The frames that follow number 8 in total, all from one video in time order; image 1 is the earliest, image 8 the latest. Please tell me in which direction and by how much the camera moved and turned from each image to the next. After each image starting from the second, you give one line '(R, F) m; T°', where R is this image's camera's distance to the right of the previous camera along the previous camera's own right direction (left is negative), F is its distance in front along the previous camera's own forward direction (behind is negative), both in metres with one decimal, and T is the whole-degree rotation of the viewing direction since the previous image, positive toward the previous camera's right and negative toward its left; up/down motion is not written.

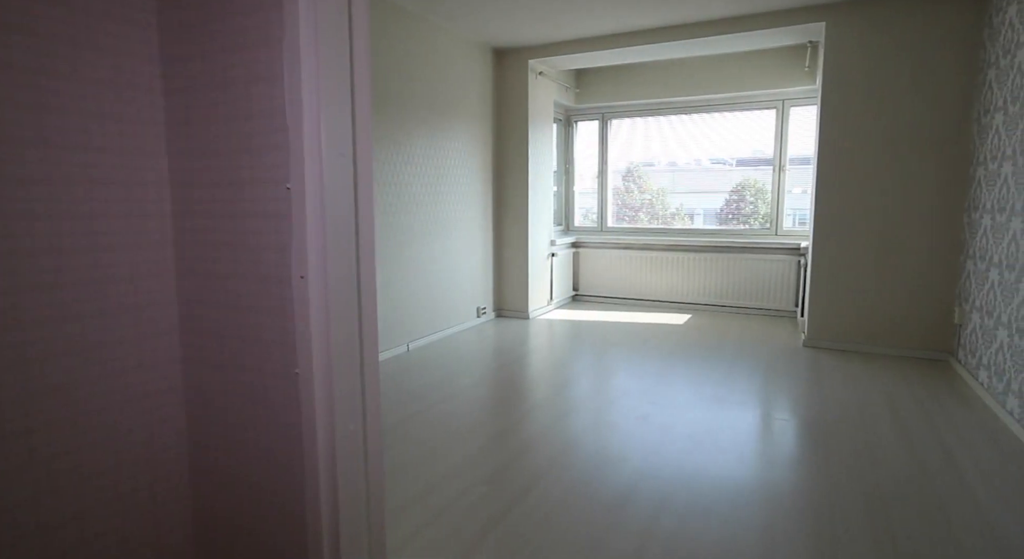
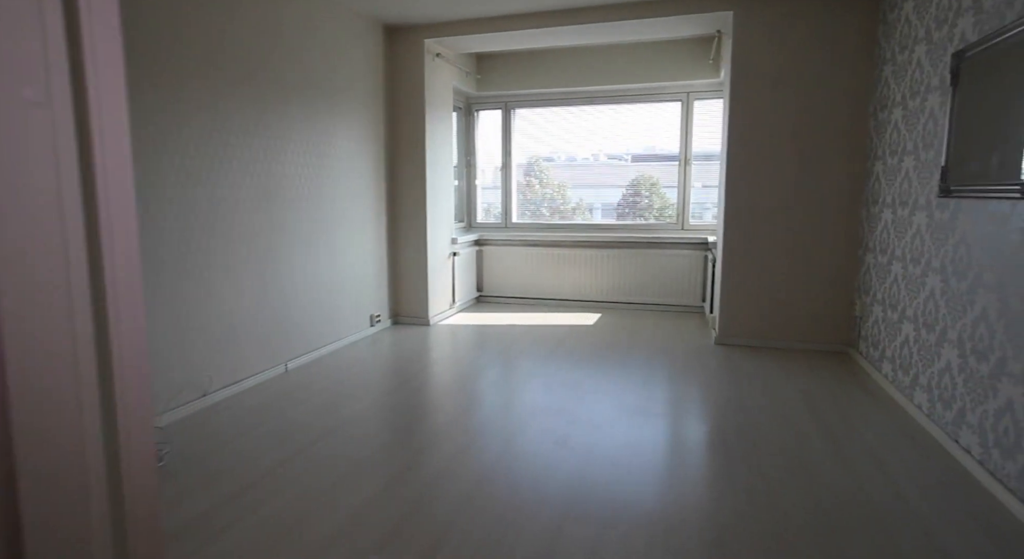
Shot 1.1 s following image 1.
(0.0, +0.4) m; +10°
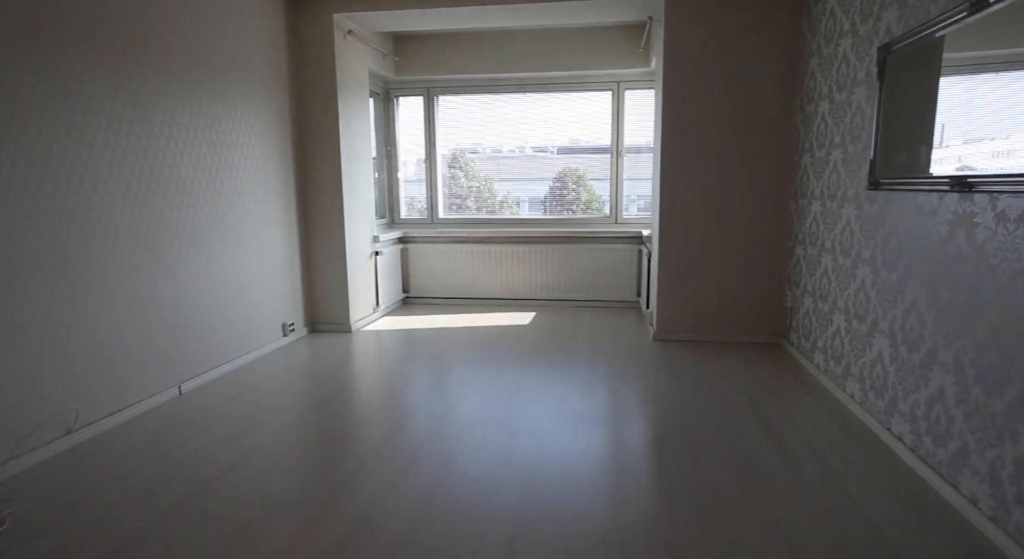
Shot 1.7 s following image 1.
(0.0, +0.2) m; +8°
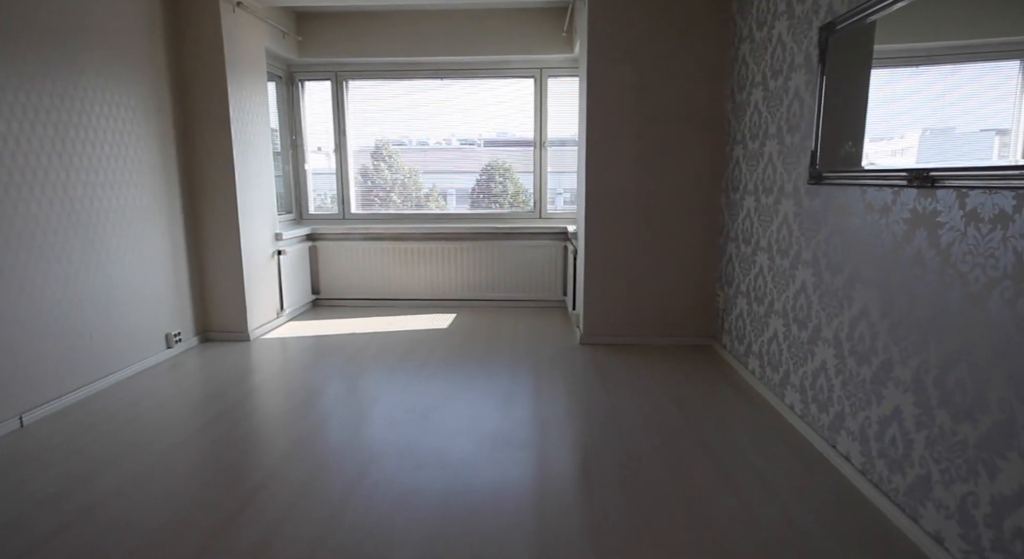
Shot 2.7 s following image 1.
(+0.1, +0.4) m; +7°
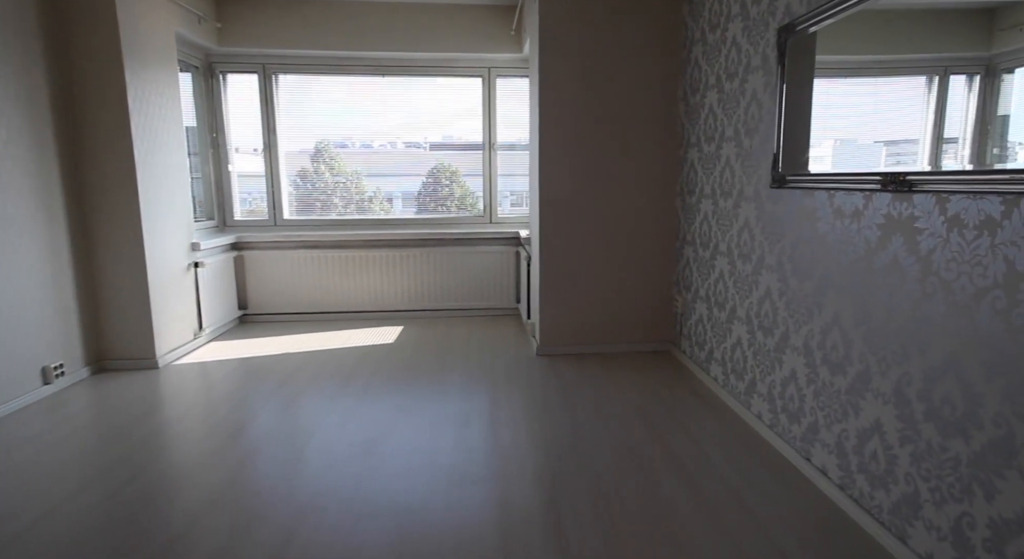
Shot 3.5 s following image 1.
(0.0, +0.2) m; +6°
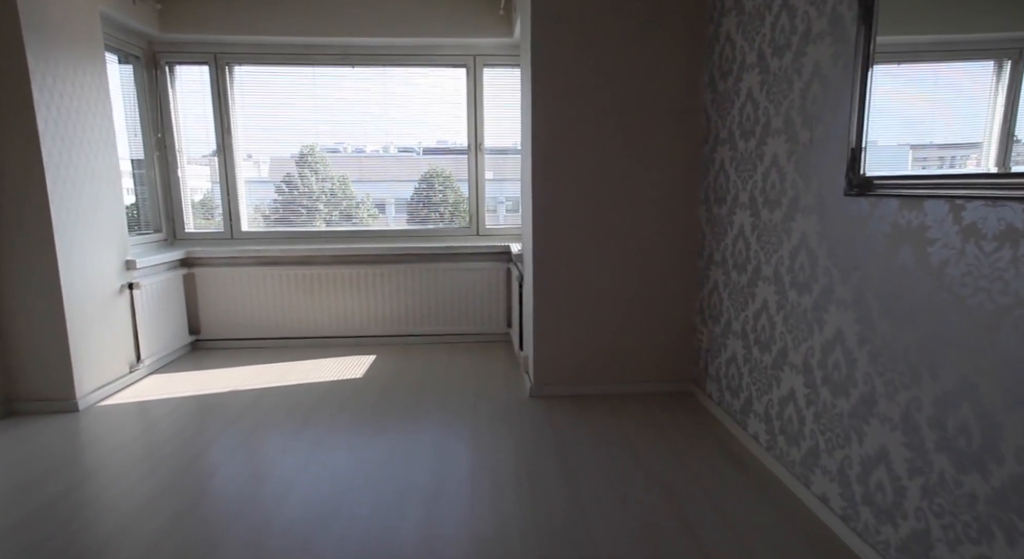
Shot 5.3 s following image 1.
(0.0, +0.6) m; 0°
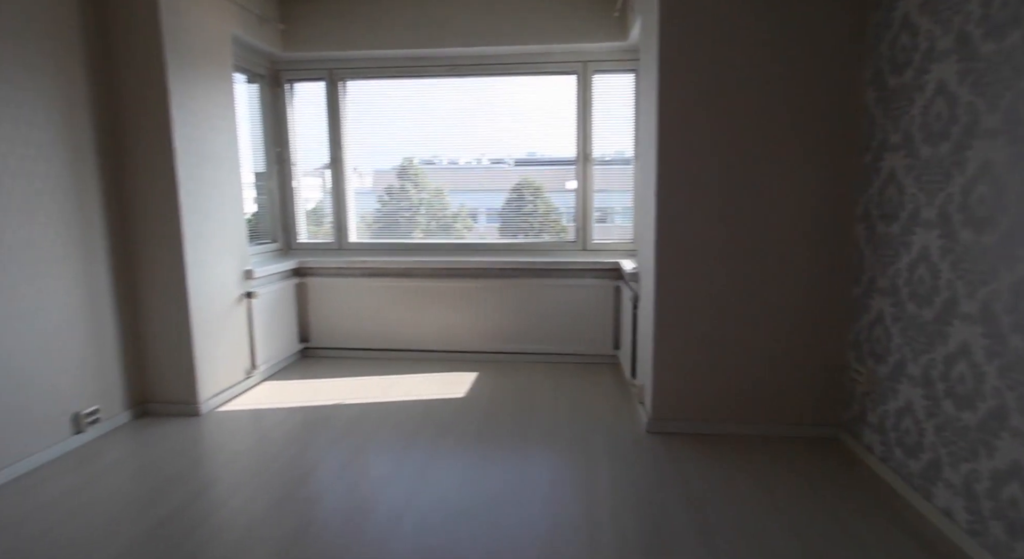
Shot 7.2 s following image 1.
(-0.2, +0.2) m; -9°
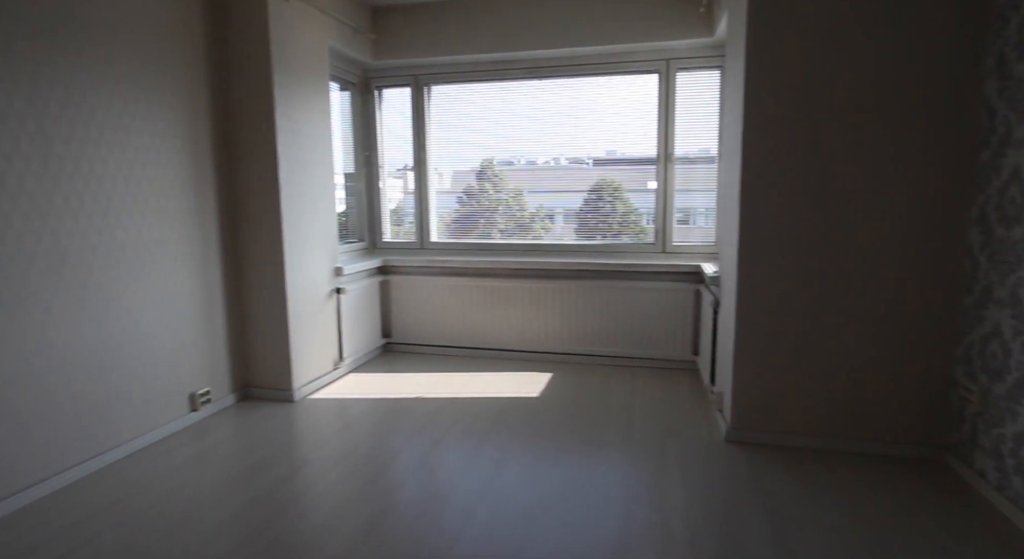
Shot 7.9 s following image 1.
(0.0, 0.0) m; -8°
